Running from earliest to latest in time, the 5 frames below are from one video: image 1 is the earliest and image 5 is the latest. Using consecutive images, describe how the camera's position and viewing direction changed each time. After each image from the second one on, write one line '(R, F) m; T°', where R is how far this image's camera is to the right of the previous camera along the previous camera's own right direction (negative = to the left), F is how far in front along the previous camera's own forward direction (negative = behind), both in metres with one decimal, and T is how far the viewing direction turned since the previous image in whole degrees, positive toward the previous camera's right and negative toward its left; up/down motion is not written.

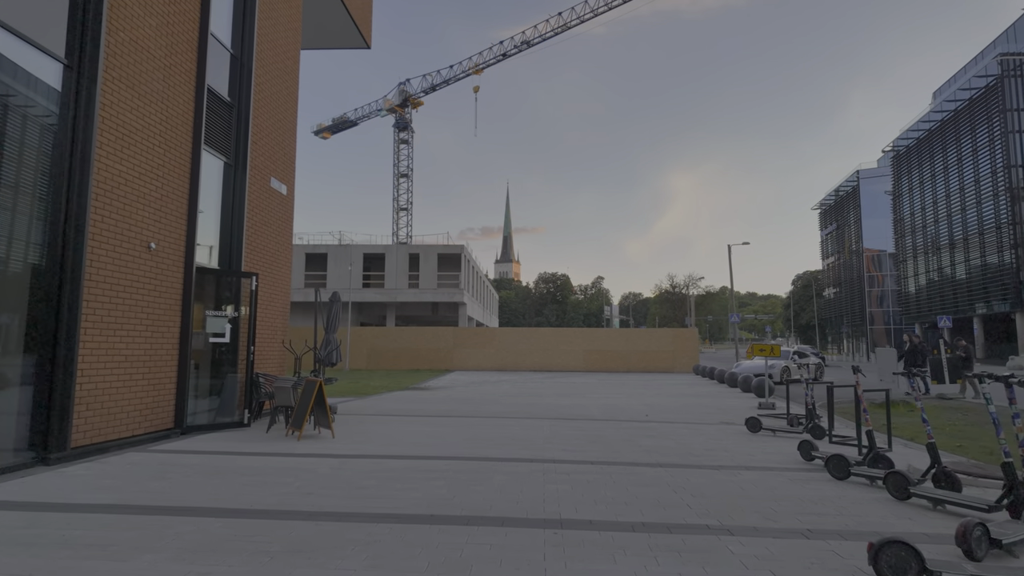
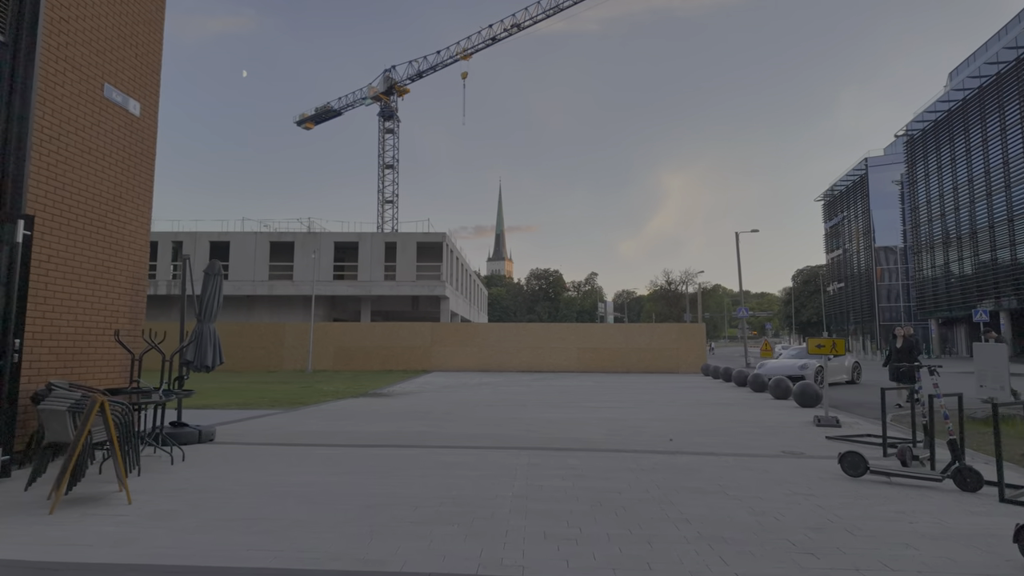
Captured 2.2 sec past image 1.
(+0.5, +4.2) m; +1°
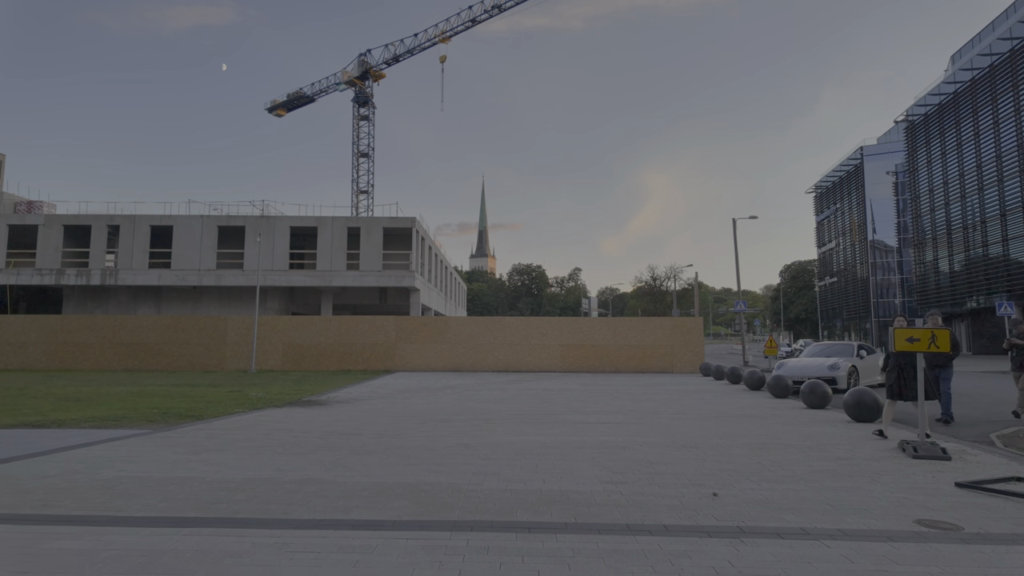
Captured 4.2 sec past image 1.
(+0.4, +3.8) m; +2°
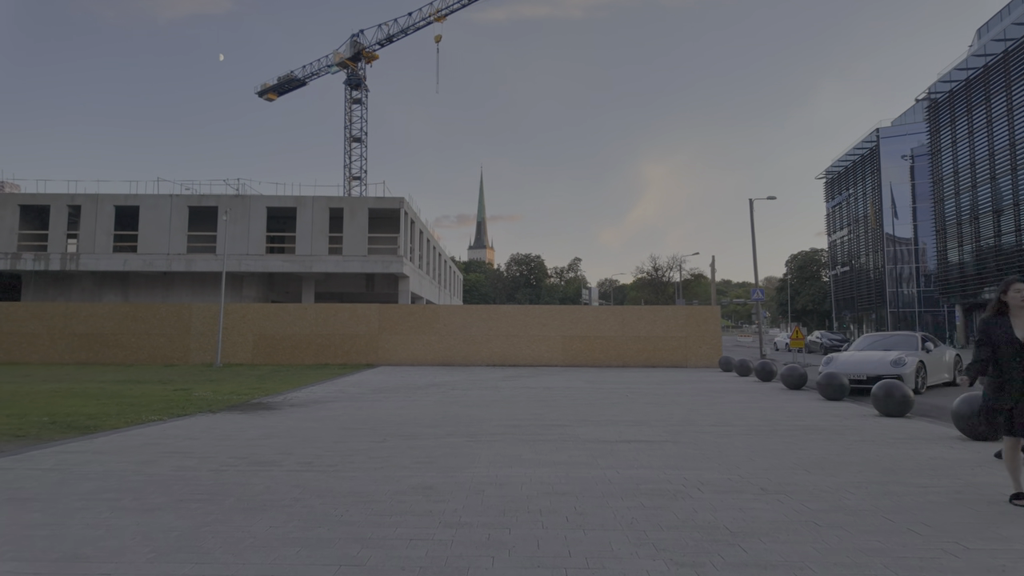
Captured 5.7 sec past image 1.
(+0.1, +3.0) m; 0°
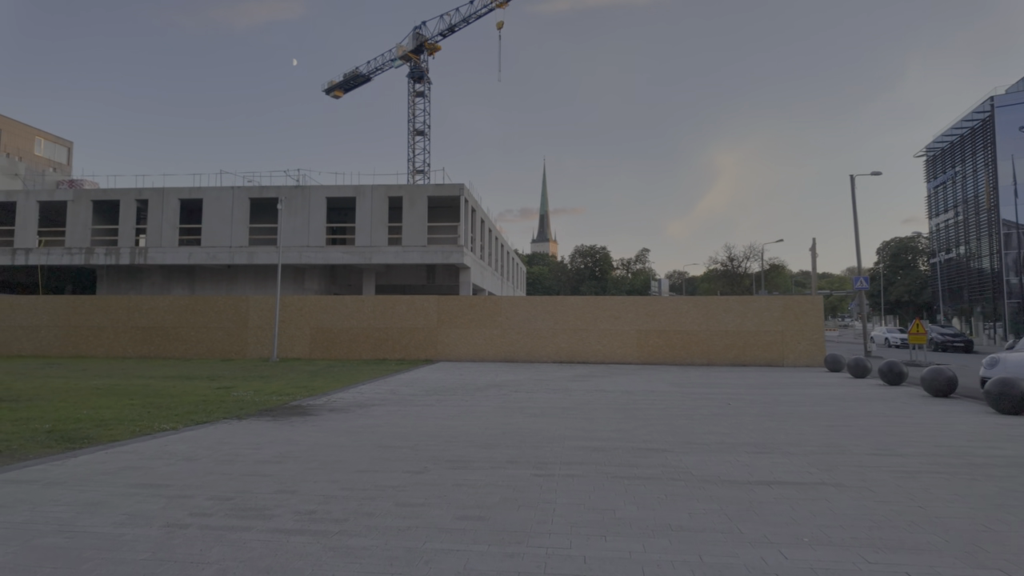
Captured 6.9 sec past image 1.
(-0.2, +2.2) m; -6°
